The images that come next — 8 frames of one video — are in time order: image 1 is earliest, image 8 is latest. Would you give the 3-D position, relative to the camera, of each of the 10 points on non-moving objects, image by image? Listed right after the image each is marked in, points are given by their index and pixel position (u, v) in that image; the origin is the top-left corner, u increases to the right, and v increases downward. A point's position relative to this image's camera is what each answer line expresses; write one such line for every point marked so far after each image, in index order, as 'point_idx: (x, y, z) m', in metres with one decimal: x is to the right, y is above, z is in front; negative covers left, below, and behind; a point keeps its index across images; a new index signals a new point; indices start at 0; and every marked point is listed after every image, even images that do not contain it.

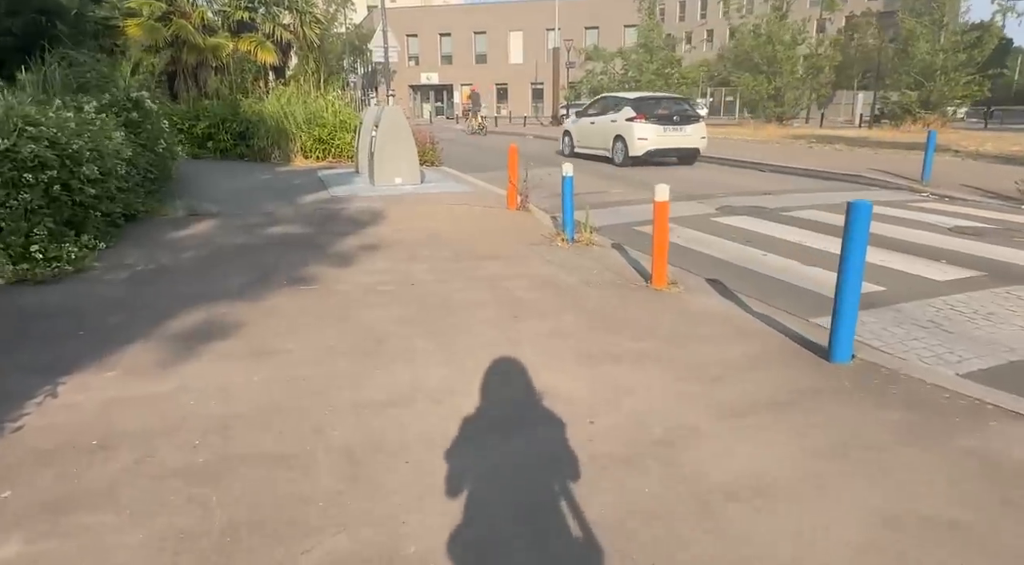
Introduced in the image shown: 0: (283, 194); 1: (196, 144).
0: (-3.7, +1.4, +11.5) m
1: (-8.0, +3.5, +17.8) m
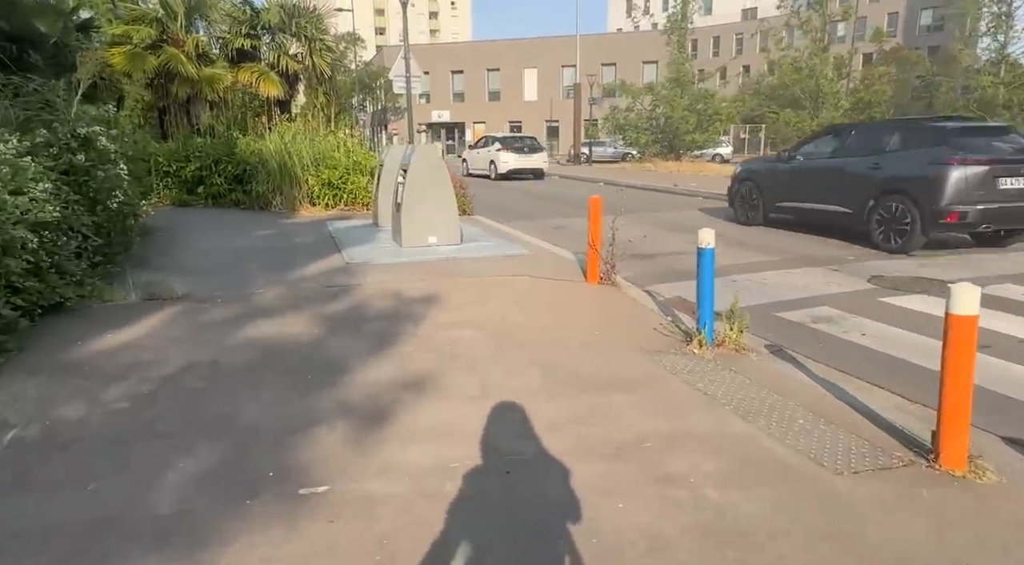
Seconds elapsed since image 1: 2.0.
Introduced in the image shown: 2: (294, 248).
0: (-2.8, +0.3, +8.7) m
1: (-7.0, +2.0, +15.2) m
2: (-2.9, +0.5, +9.6) m
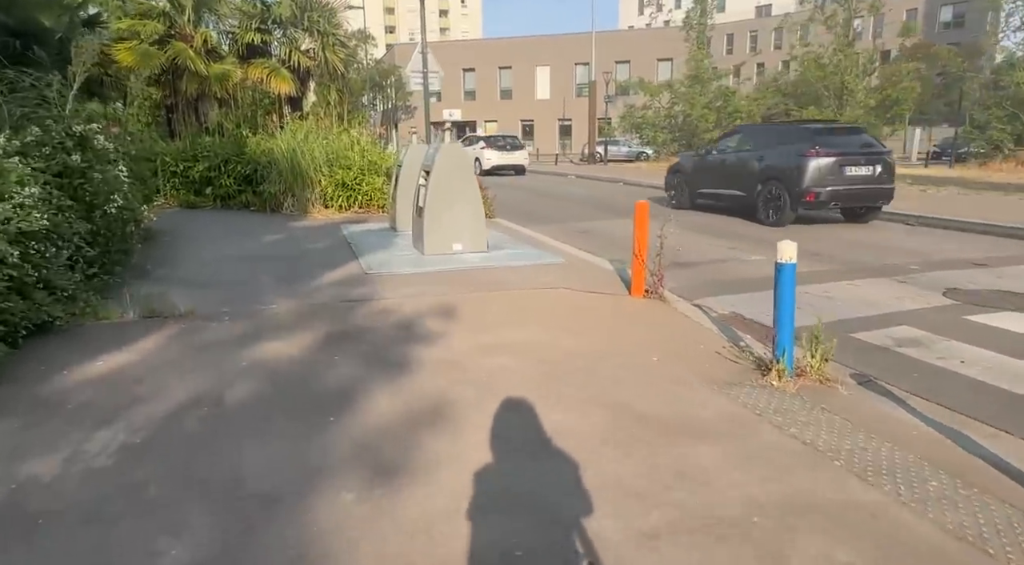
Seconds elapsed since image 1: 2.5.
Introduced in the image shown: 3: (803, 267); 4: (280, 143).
0: (-2.5, +0.2, +8.1) m
1: (-6.6, +1.9, +14.5) m
2: (-2.6, +0.4, +8.9) m
3: (+3.7, +0.2, +8.9) m
4: (-4.5, +2.7, +13.6) m
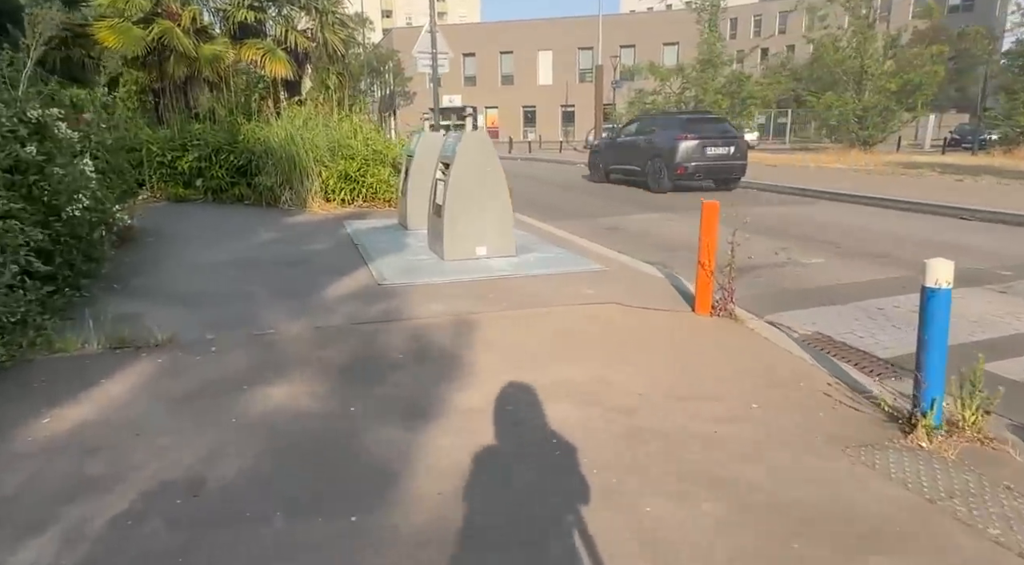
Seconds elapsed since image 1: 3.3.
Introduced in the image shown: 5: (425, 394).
0: (-2.1, +0.1, +6.9) m
1: (-6.3, +1.9, +13.4) m
2: (-2.2, +0.3, +7.8) m
3: (+4.0, +0.1, +7.8) m
4: (-4.2, +2.7, +12.4) m
5: (-0.5, -0.6, +4.1) m
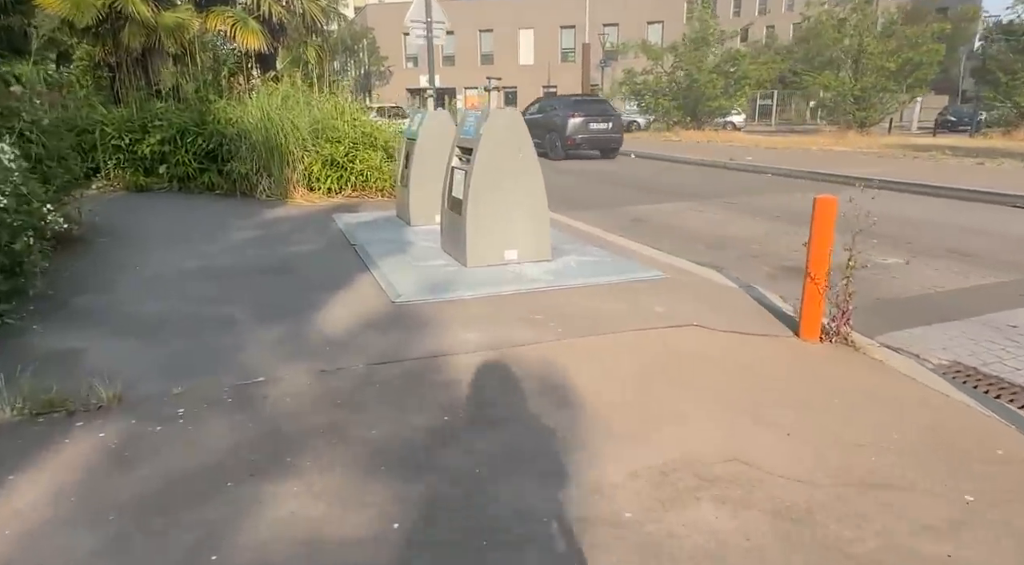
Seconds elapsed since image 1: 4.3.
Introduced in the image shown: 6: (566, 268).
0: (-1.8, 0.0, +5.6) m
1: (-6.2, +1.9, +11.8) m
2: (-1.9, +0.2, +6.4) m
3: (+4.3, +0.1, +6.6) m
4: (-4.0, +2.7, +10.9) m
5: (-0.1, -0.8, +2.8) m
6: (+0.5, +0.1, +6.1) m
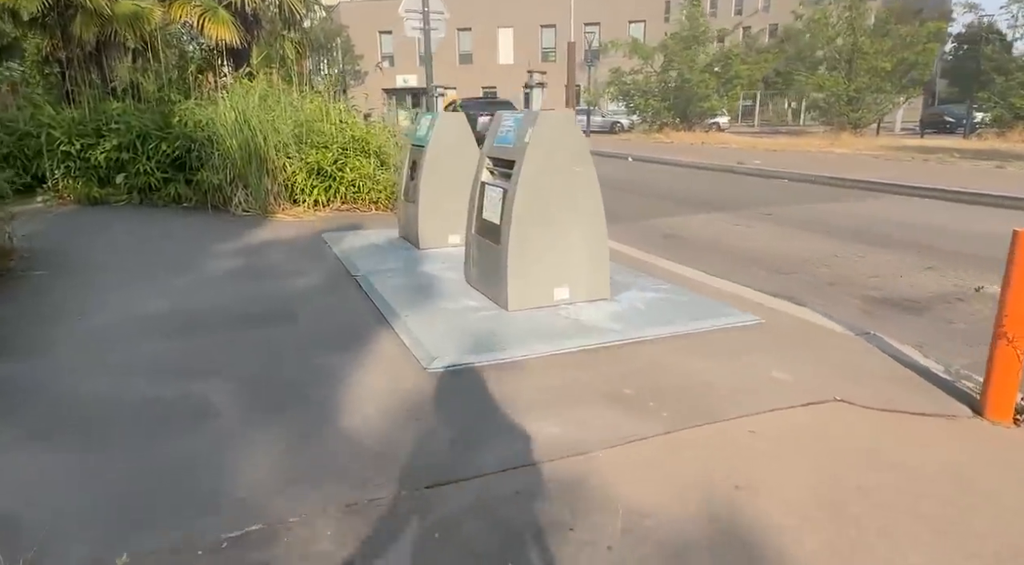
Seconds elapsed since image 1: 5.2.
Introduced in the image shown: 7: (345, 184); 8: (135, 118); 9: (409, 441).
0: (-1.4, -0.4, +4.2) m
1: (-6.0, +1.5, +10.3) m
2: (-1.6, -0.2, +5.0) m
3: (+4.7, -0.2, +5.5) m
4: (-3.9, +2.3, +9.5) m
5: (+0.4, -1.1, +1.5) m
6: (+0.8, -0.2, +4.8) m
7: (-2.4, +1.4, +10.1) m
8: (-5.5, +2.4, +10.3) m
9: (-0.5, -0.7, +3.1) m
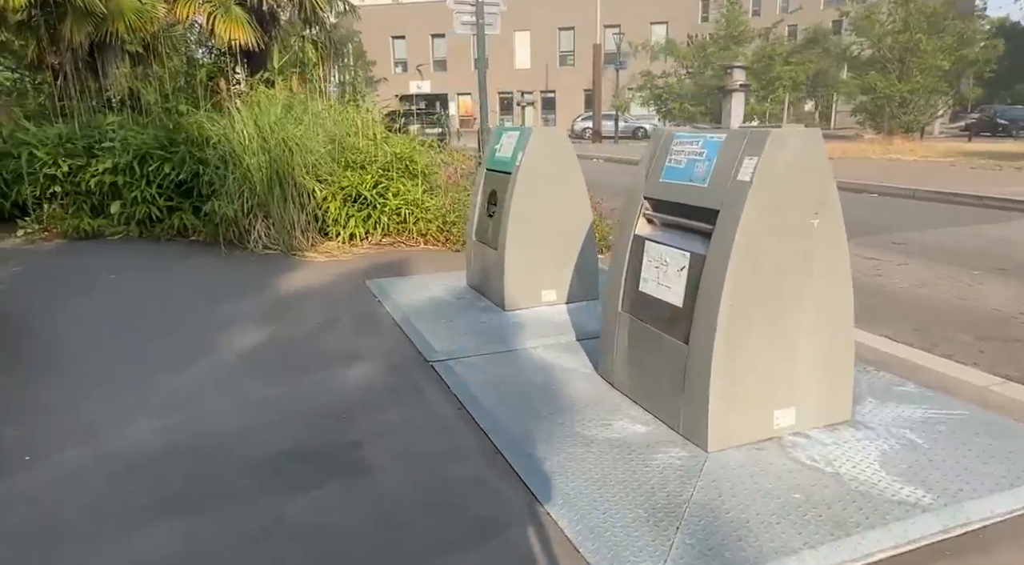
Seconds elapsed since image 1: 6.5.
0: (-0.6, -0.9, +2.4) m
1: (-5.1, +0.9, +8.5) m
2: (-0.7, -0.7, +3.2) m
3: (+5.5, -0.7, +3.6) m
4: (-3.0, +1.7, +7.7) m
5: (+1.2, -1.6, -0.3) m
6: (+1.7, -0.7, +3.0) m
7: (-1.5, +0.9, +8.3) m
8: (-4.6, +1.8, +8.6) m
9: (+0.4, -1.2, +1.3) m
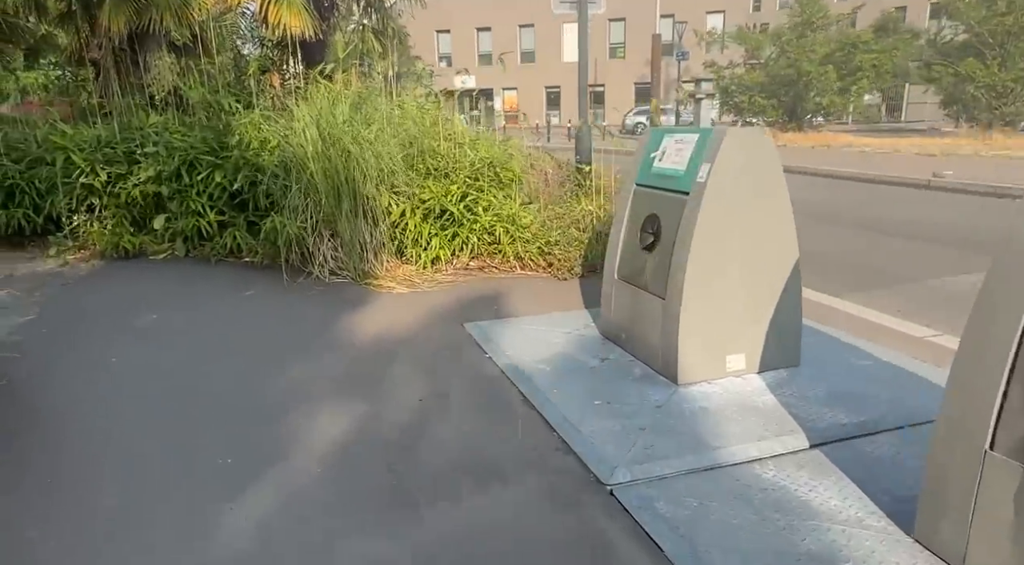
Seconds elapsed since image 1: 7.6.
0: (+0.2, -1.3, +0.9) m
1: (-4.0, +0.6, +7.3) m
2: (+0.1, -1.1, +1.8) m
3: (+6.4, -1.1, +1.8) m
4: (-1.9, +1.4, +6.4) m
5: (+1.9, -2.0, -1.9) m
6: (+2.5, -1.1, +1.4) m
7: (-0.4, +0.5, +6.8) m
8: (-3.5, +1.5, +7.3) m
9: (+1.1, -1.5, -0.3) m
